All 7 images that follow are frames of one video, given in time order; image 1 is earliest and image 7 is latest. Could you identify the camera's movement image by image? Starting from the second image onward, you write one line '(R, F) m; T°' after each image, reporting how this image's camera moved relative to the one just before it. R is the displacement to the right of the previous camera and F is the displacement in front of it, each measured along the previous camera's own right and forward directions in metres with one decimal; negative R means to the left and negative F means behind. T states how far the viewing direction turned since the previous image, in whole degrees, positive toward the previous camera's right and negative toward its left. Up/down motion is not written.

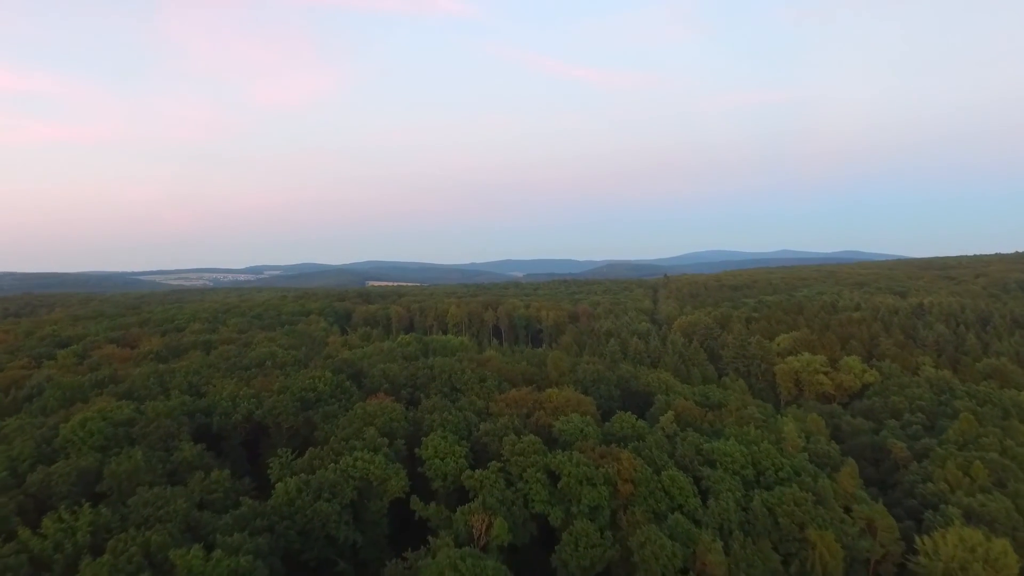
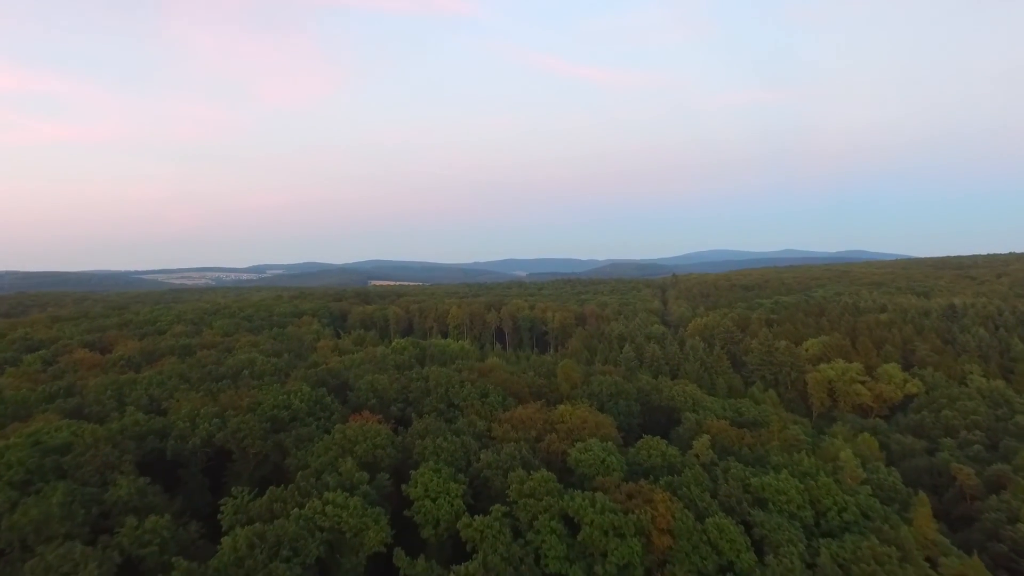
(-0.2, +5.5) m; 0°
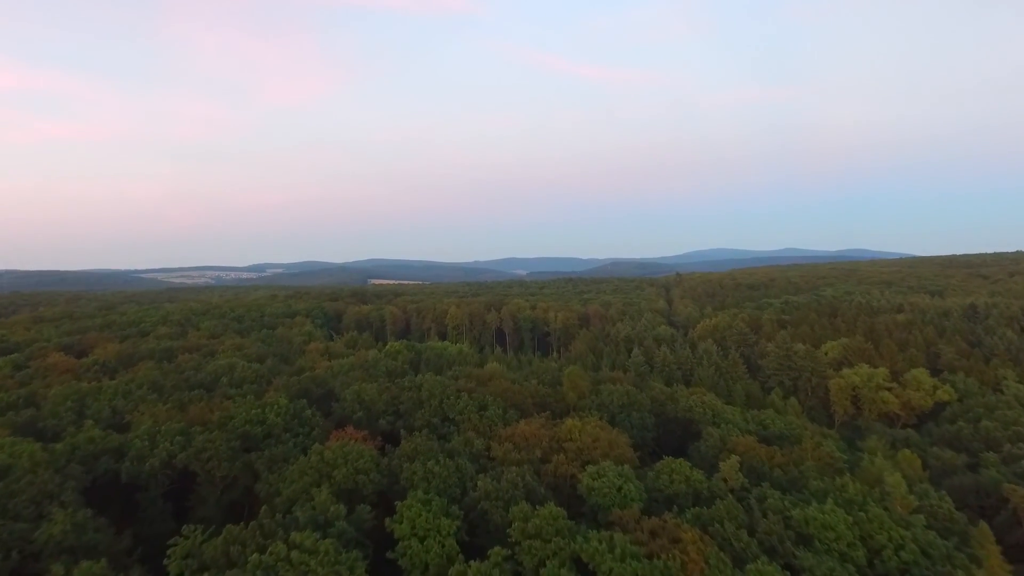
(-0.1, +3.7) m; 0°
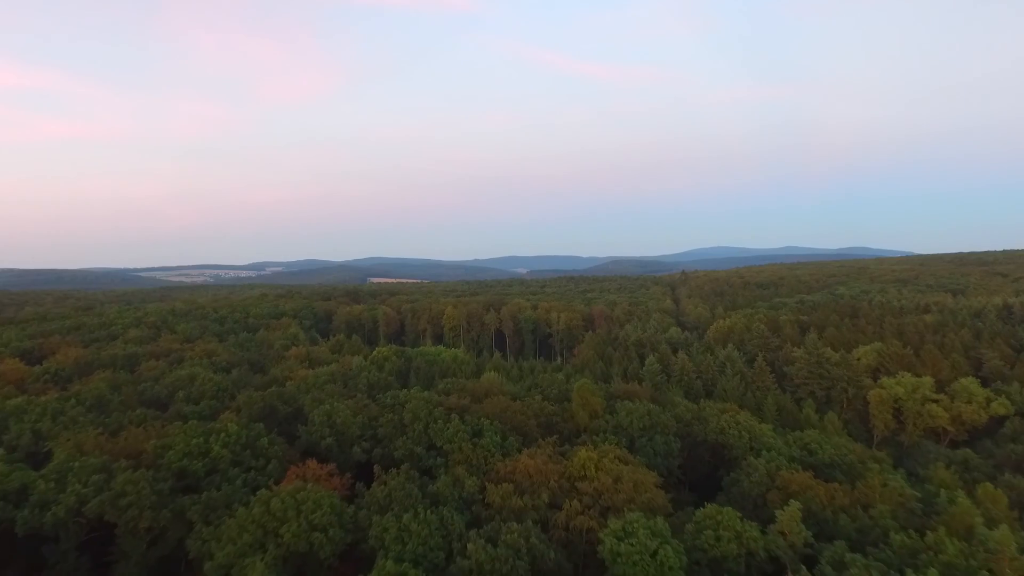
(0.0, +5.7) m; 0°
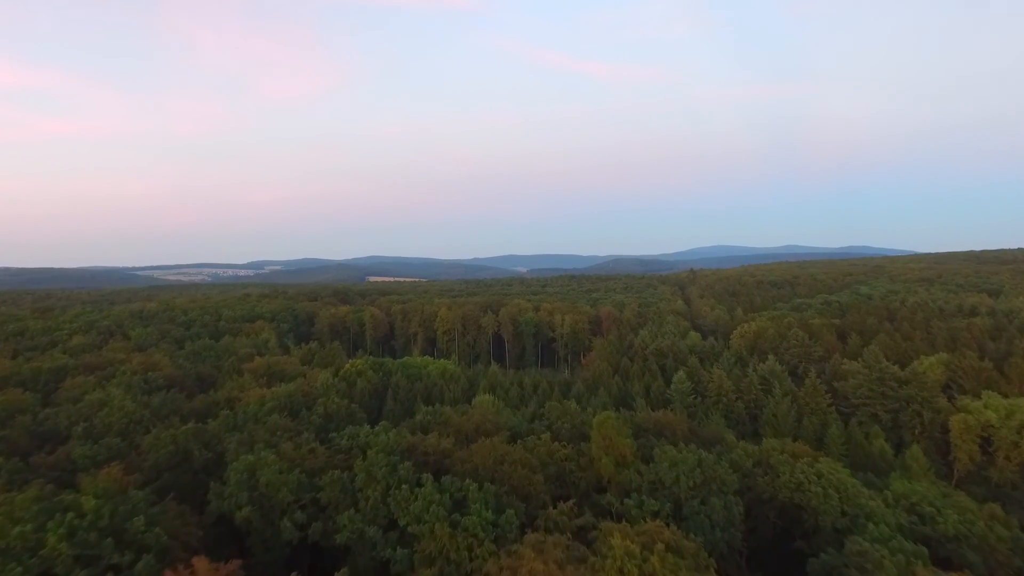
(+0.1, +8.7) m; 0°
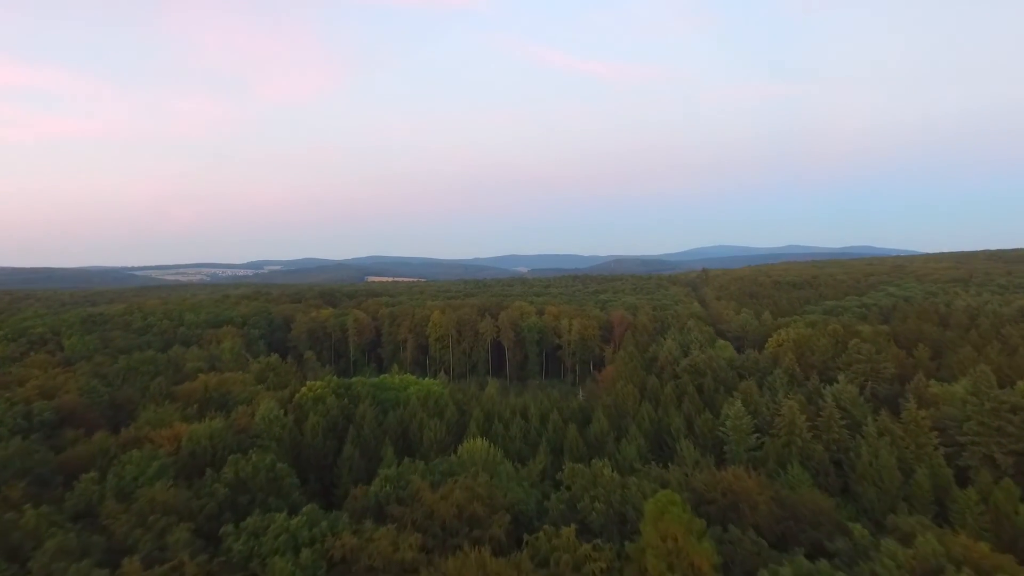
(-0.1, +9.8) m; 0°
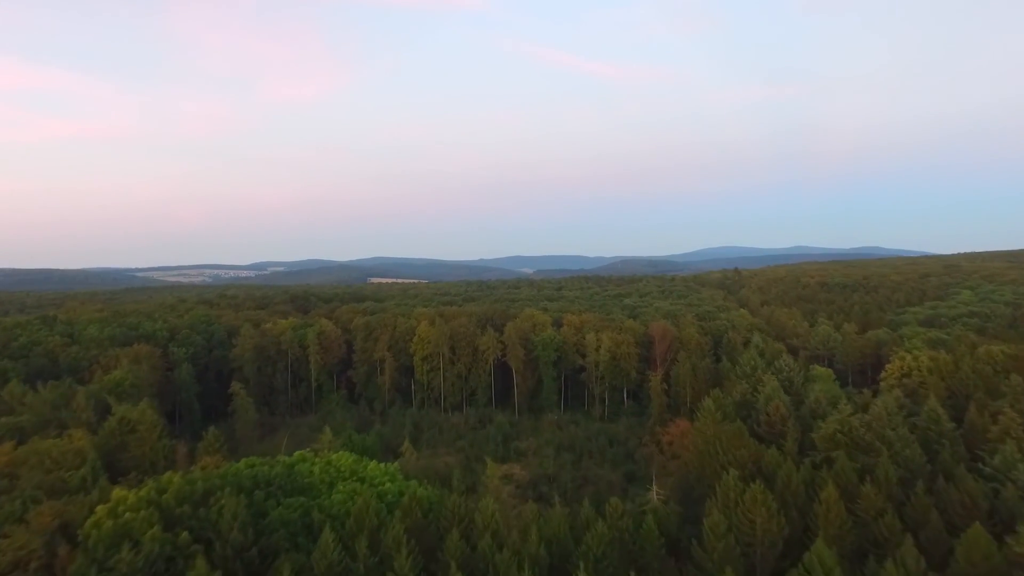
(-0.5, +18.7) m; 0°
